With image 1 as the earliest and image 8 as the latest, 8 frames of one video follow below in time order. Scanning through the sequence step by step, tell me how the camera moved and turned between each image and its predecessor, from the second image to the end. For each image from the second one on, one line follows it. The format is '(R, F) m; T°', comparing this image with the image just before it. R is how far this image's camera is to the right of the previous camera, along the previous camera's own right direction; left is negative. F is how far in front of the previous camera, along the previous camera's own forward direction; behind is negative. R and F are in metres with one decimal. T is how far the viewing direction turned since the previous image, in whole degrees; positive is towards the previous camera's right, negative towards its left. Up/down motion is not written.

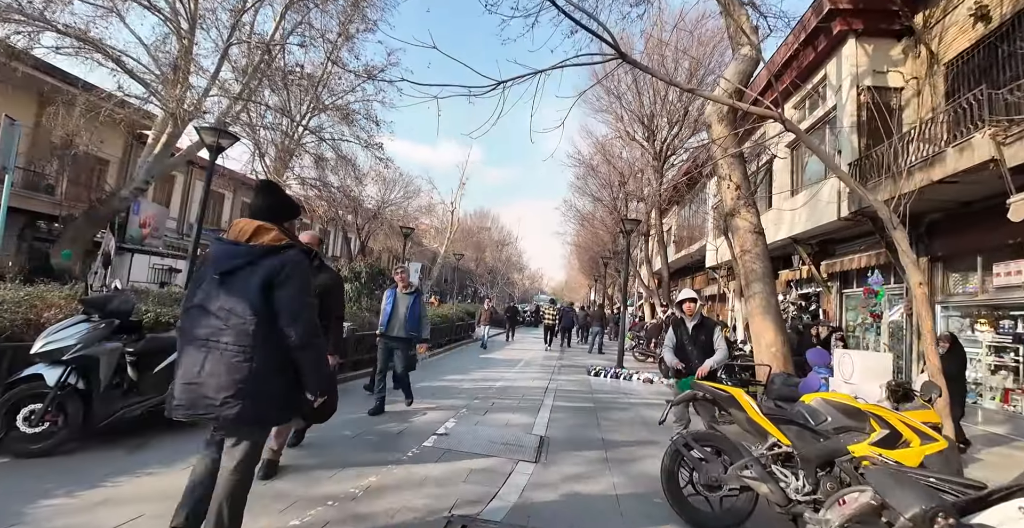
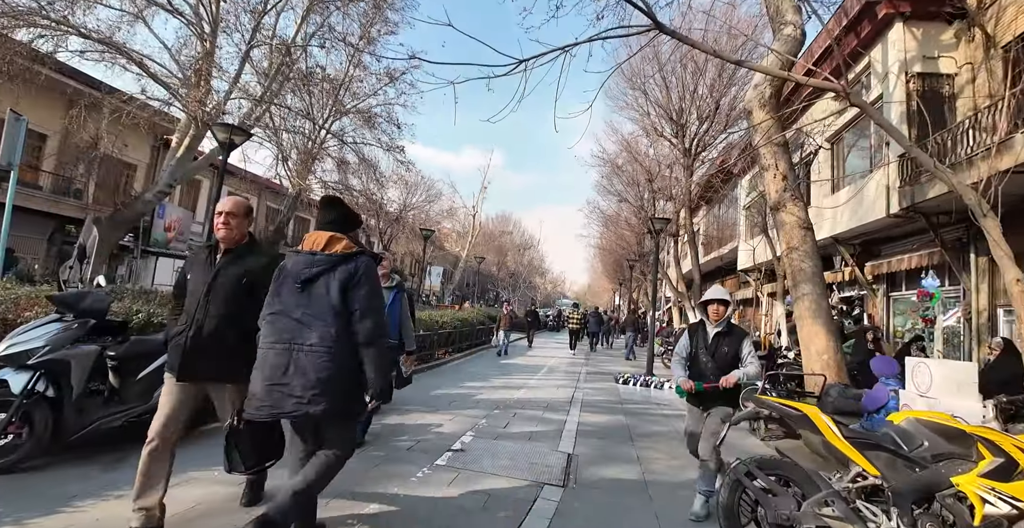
(0.0, +0.6) m; -2°
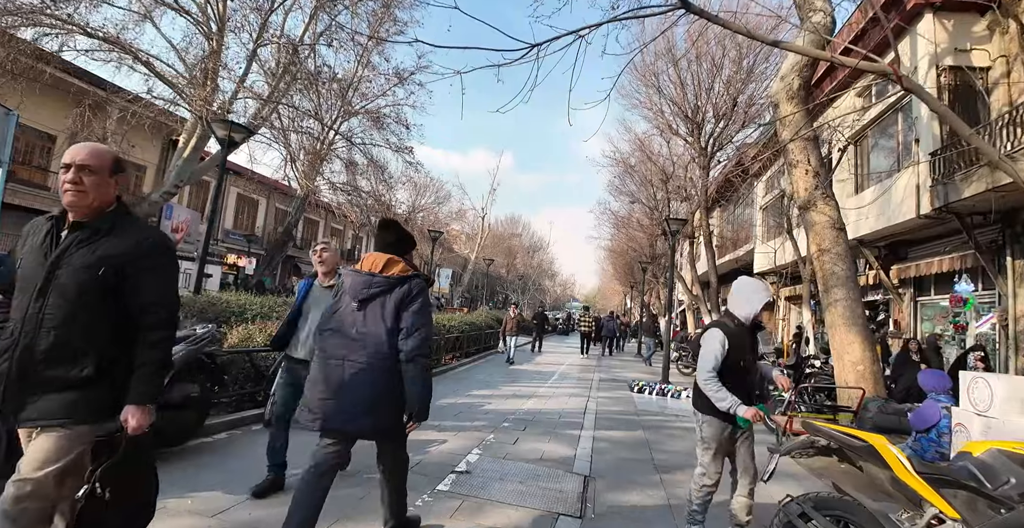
(0.0, +0.4) m; -1°
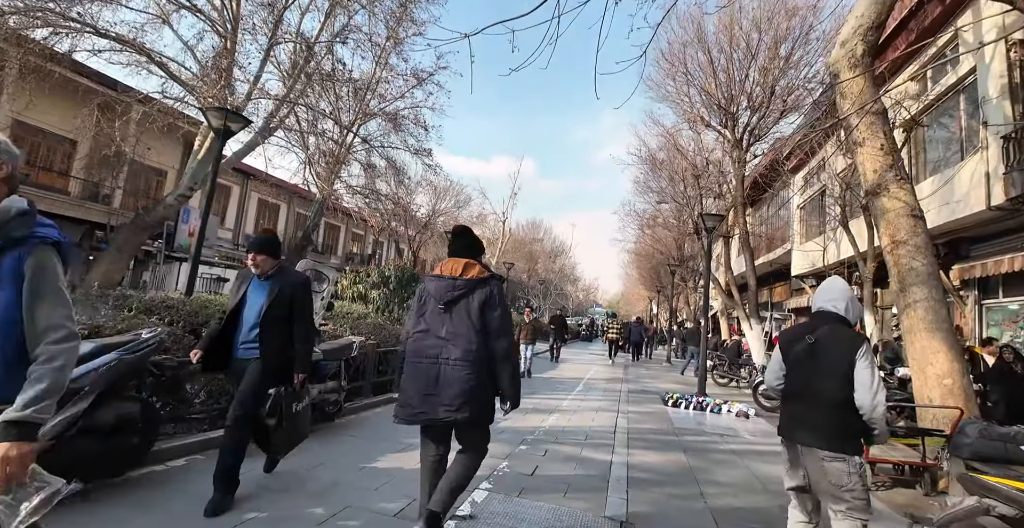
(0.0, +0.8) m; -2°
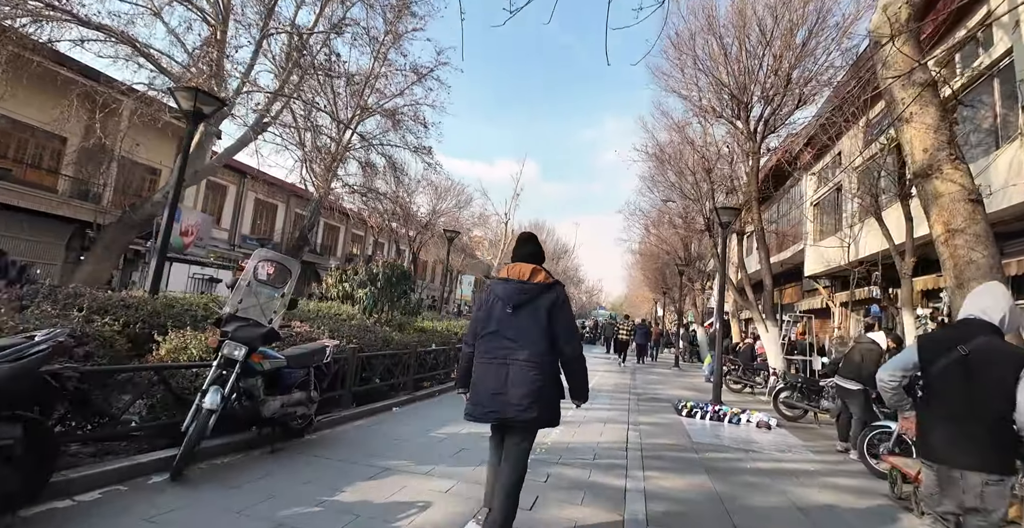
(+0.1, +0.7) m; 0°
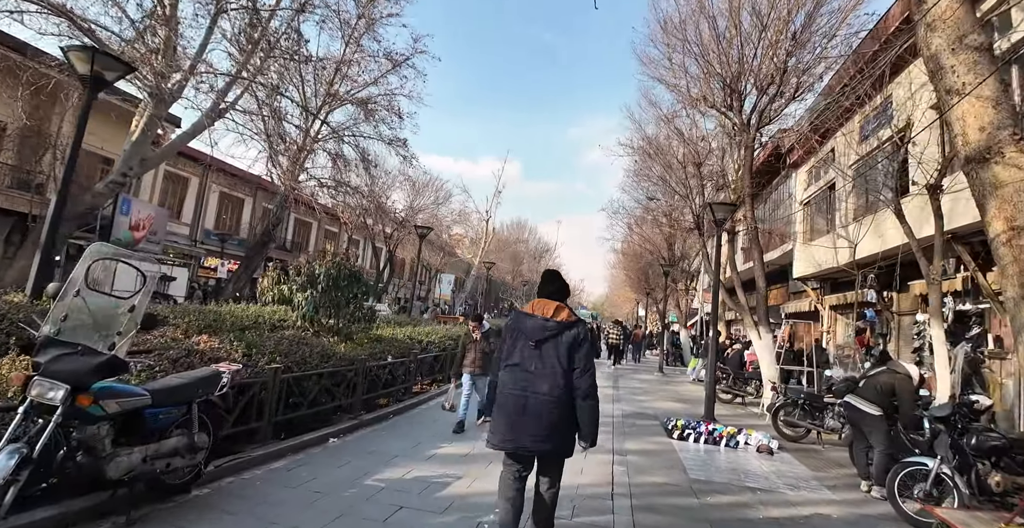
(+0.2, +1.1) m; +2°
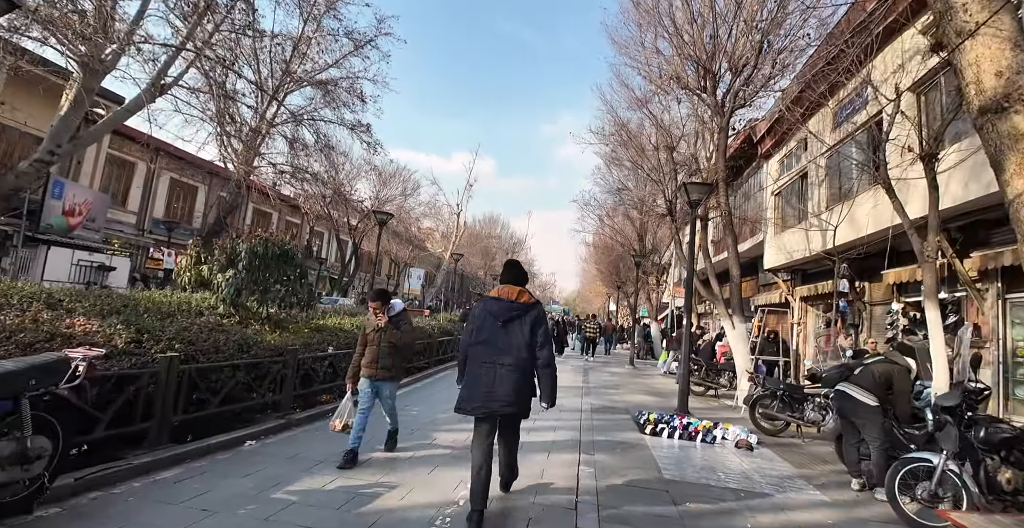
(+0.2, +0.7) m; +3°
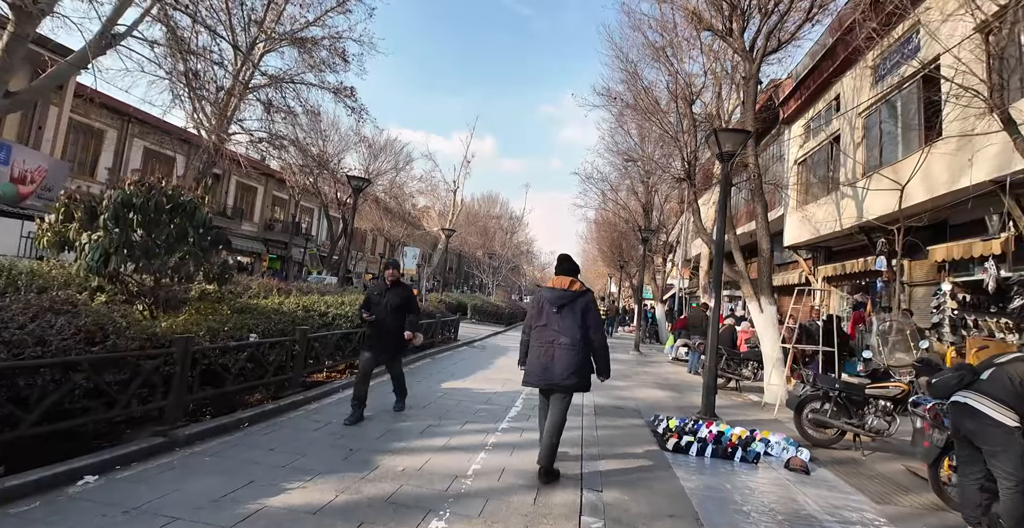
(+0.2, +1.5) m; 0°
